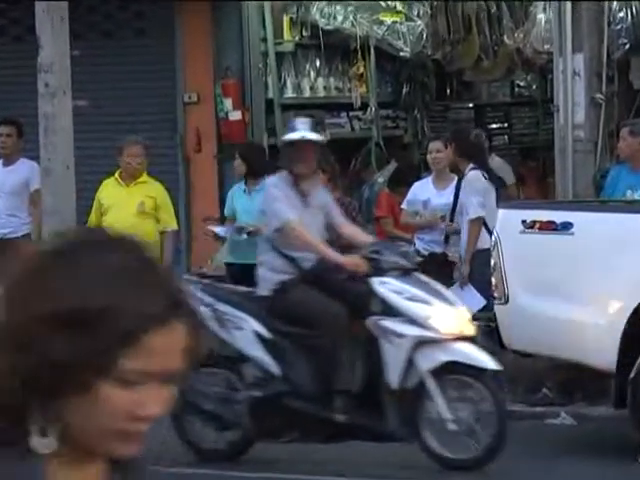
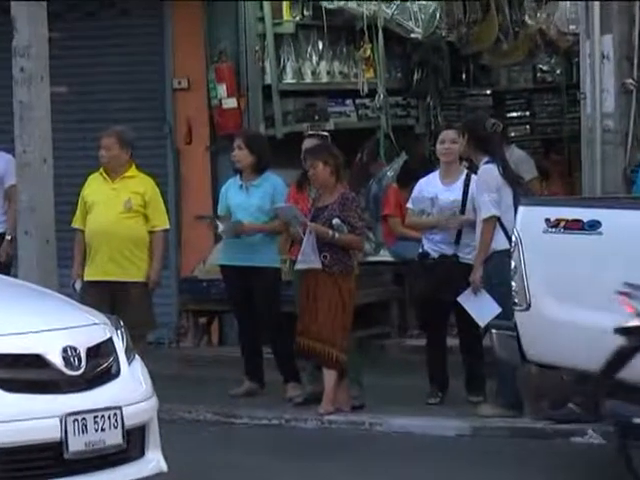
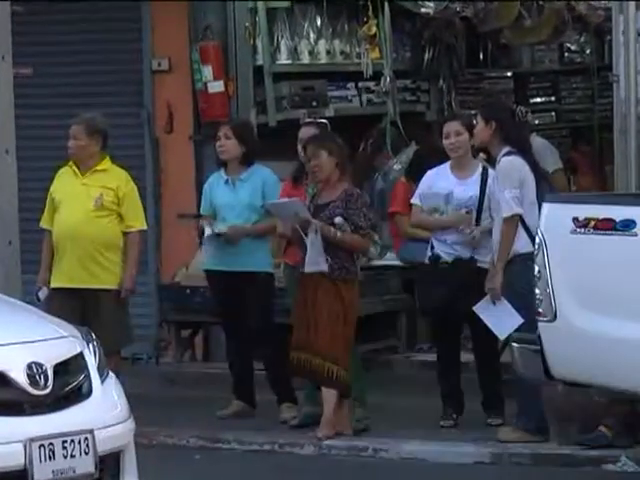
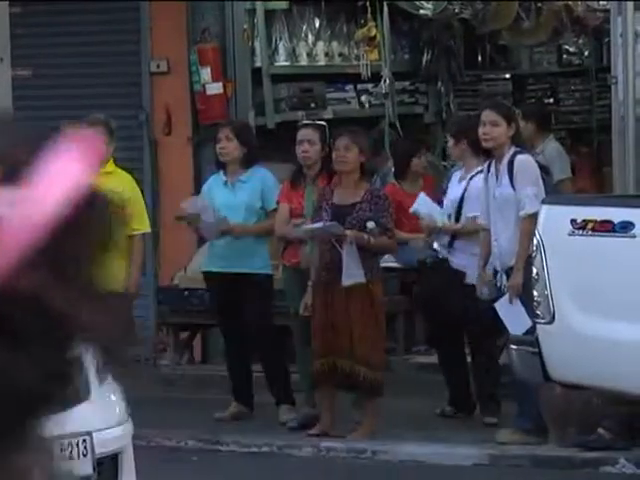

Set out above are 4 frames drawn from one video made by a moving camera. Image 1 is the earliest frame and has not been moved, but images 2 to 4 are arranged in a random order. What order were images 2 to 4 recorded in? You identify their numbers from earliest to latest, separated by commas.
2, 3, 4
